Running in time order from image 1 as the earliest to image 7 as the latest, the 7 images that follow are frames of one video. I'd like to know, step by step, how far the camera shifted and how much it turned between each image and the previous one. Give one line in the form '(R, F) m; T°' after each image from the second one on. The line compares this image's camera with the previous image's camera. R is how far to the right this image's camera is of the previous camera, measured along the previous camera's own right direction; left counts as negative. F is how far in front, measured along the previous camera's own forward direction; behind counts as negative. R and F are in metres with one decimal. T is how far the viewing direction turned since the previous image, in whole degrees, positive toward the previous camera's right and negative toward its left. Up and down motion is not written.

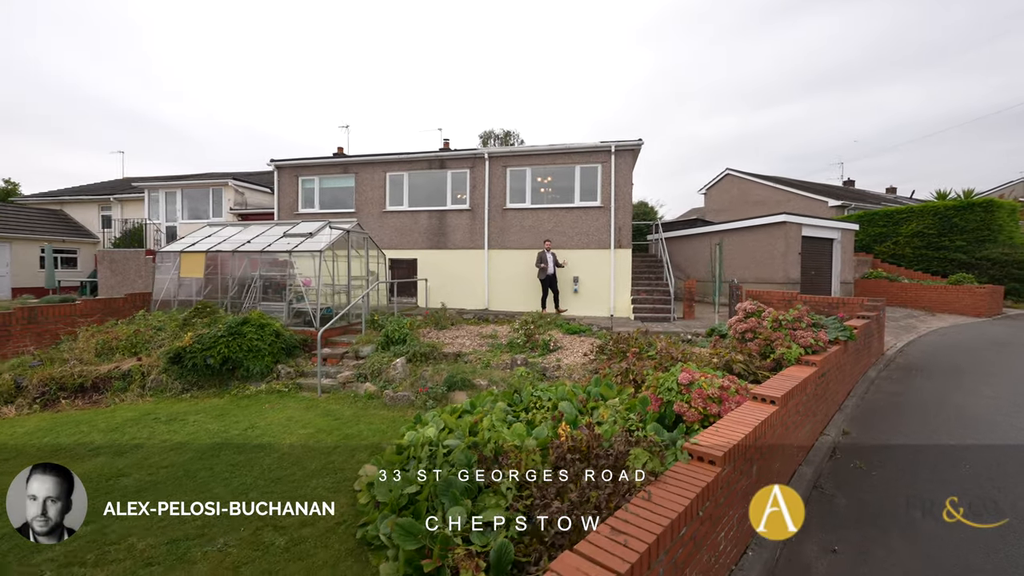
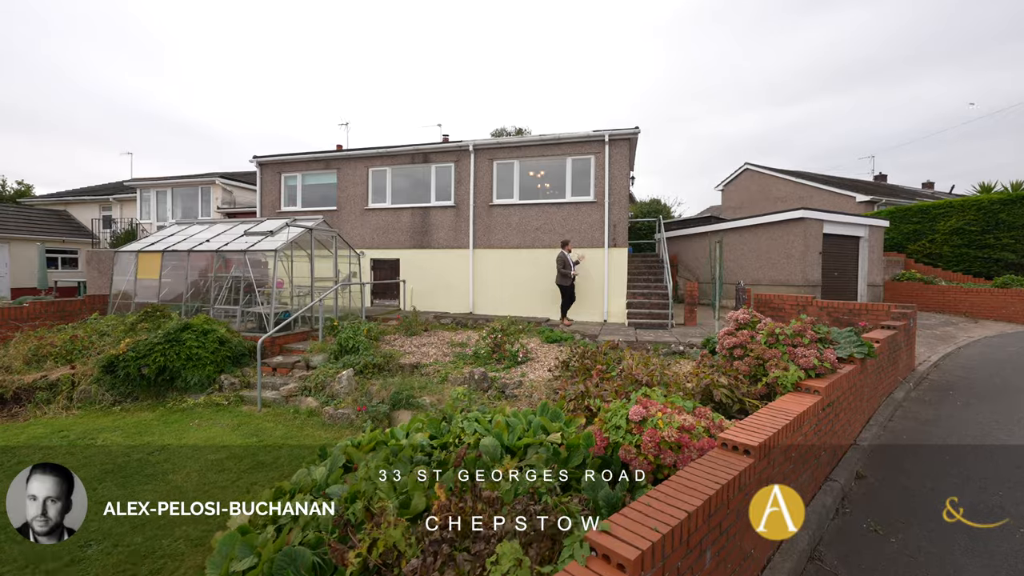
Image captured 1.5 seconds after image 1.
(+0.9, +1.0) m; -3°
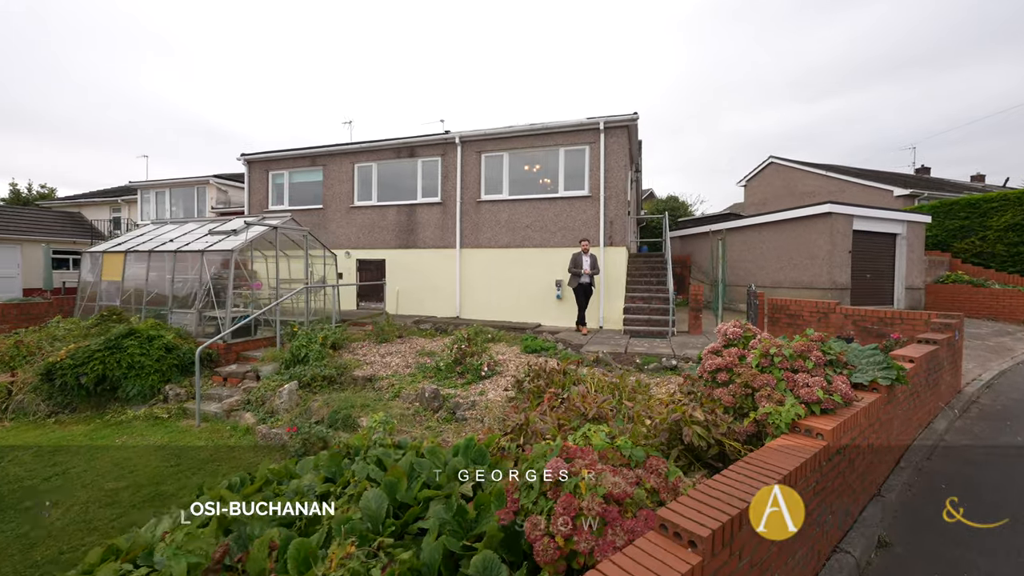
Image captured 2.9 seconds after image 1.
(+0.8, +0.9) m; -3°
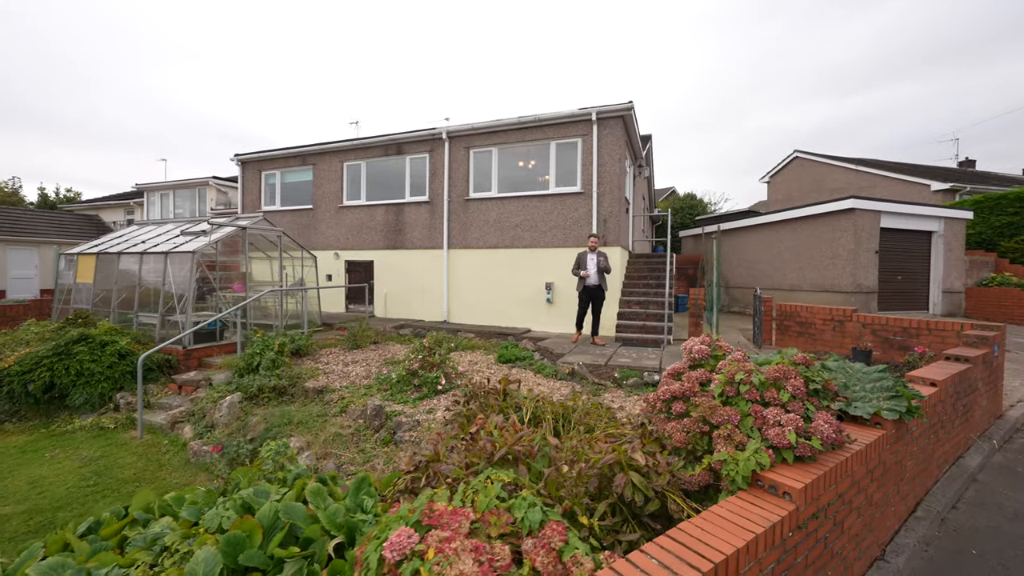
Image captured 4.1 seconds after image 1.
(+0.8, +0.7) m; -3°
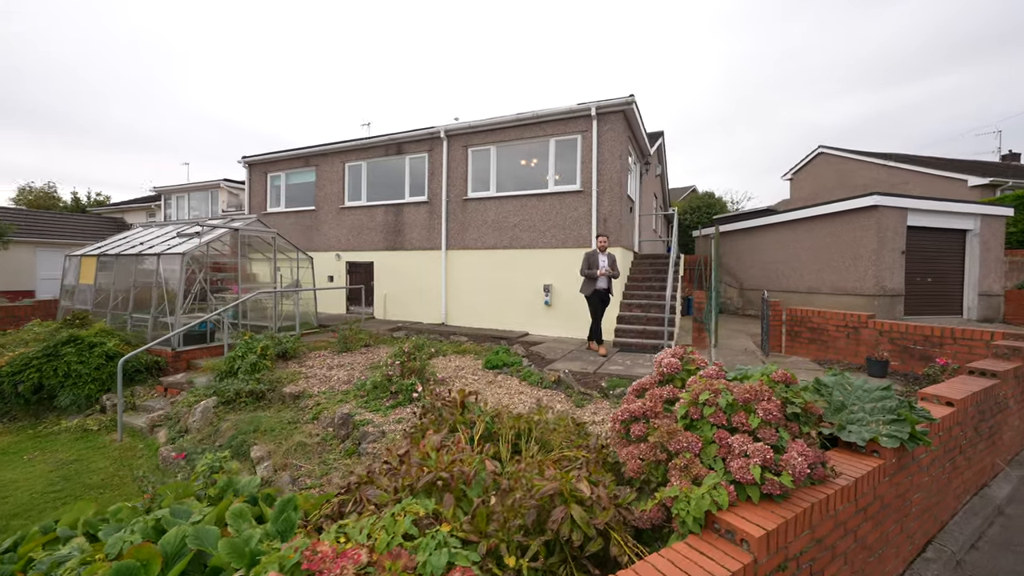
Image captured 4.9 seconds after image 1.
(+0.5, +0.3) m; -3°
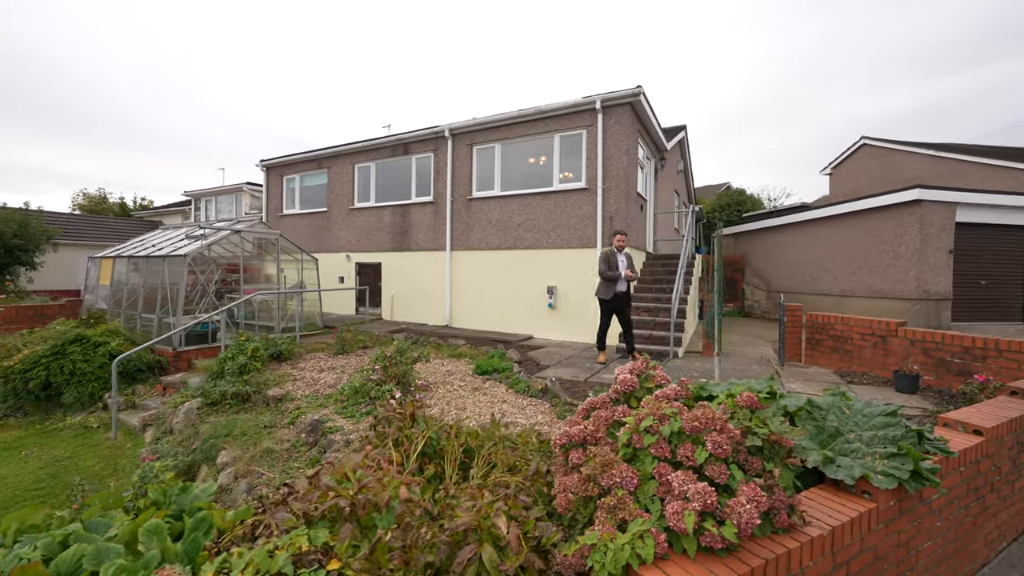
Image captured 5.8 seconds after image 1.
(+0.6, +0.3) m; -4°
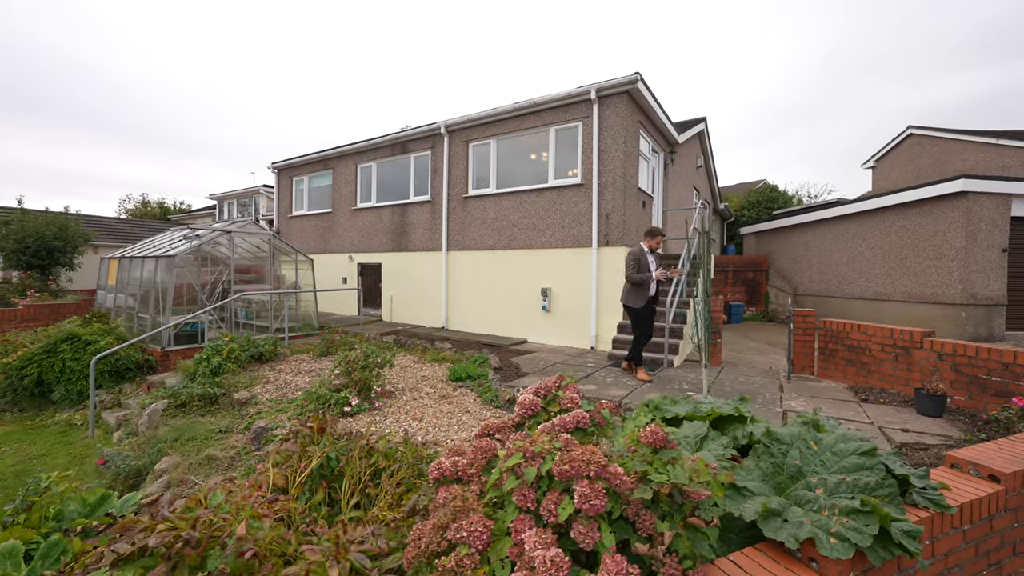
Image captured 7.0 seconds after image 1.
(+0.7, +0.4) m; -4°
